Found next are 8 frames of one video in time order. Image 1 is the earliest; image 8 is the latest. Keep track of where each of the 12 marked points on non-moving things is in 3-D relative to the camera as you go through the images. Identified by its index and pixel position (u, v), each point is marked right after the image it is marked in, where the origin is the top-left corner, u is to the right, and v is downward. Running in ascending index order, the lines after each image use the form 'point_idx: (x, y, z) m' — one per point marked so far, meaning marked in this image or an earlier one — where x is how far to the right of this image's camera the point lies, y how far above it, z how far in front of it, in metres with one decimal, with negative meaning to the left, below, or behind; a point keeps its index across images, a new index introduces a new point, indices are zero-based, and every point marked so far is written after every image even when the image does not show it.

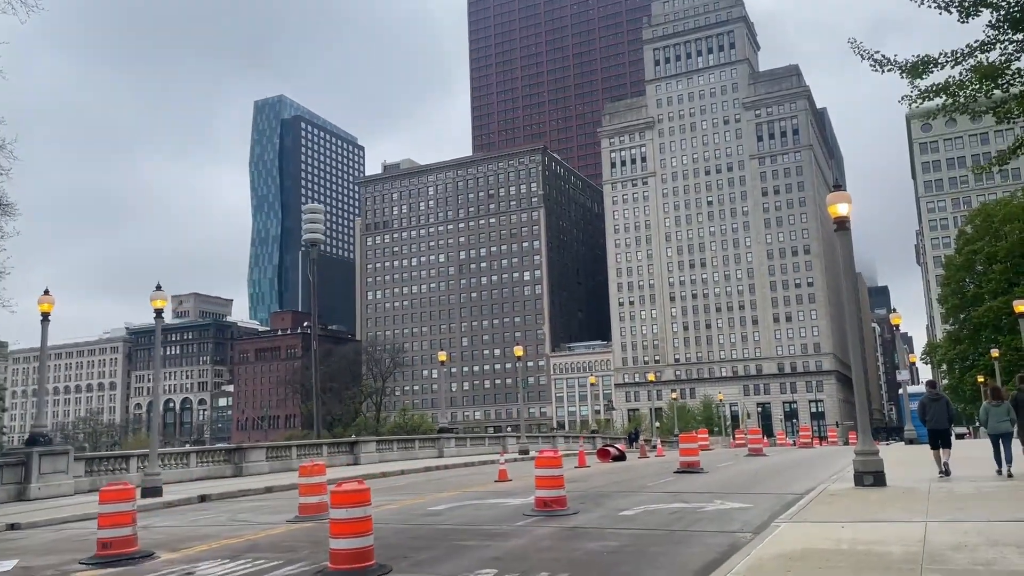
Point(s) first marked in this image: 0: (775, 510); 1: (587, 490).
0: (+3.7, -3.2, +11.7) m
1: (+1.4, -3.7, +14.9) m
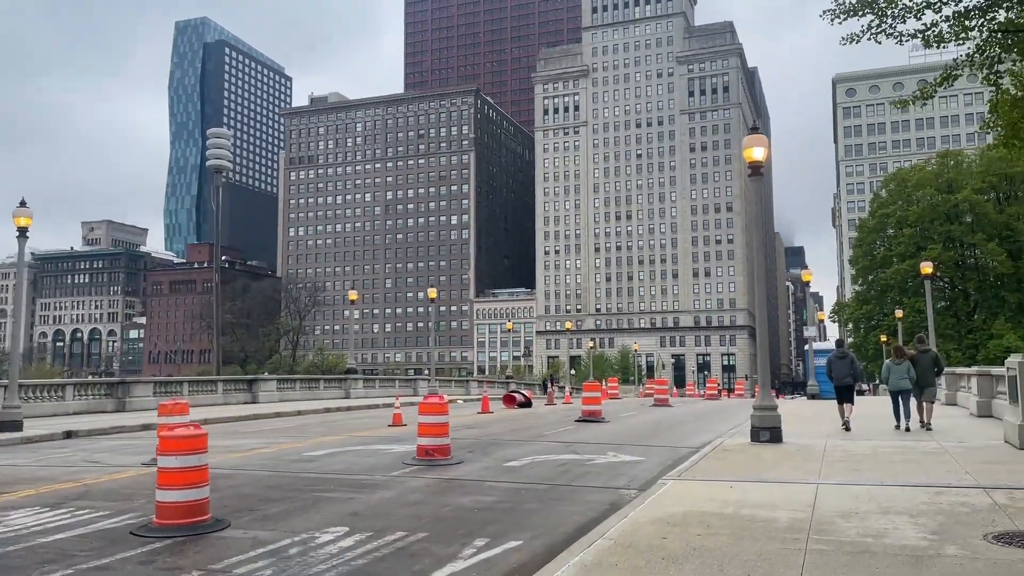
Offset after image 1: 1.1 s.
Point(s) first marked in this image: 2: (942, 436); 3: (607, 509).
0: (+2.1, -2.4, +11.2) m
1: (-0.6, -2.6, +14.2) m
2: (+7.7, -2.6, +14.8) m
3: (+0.9, -2.1, +7.9) m
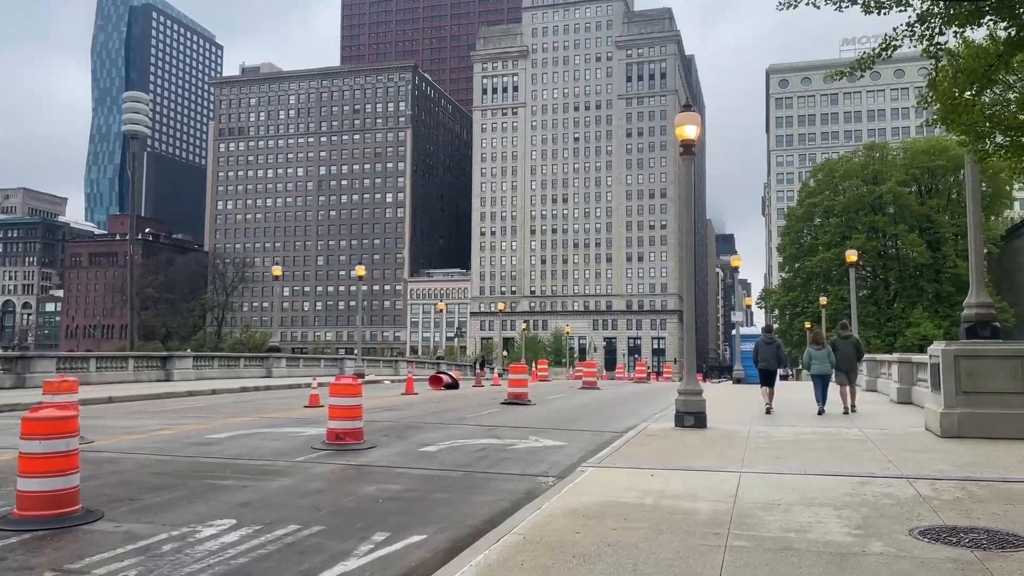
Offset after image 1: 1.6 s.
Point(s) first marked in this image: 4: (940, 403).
0: (+1.0, -2.1, +10.8) m
1: (-1.9, -2.2, +13.6) m
2: (+6.3, -2.4, +14.9) m
3: (+0.1, -1.9, +7.5) m
4: (+5.5, -1.5, +10.6) m
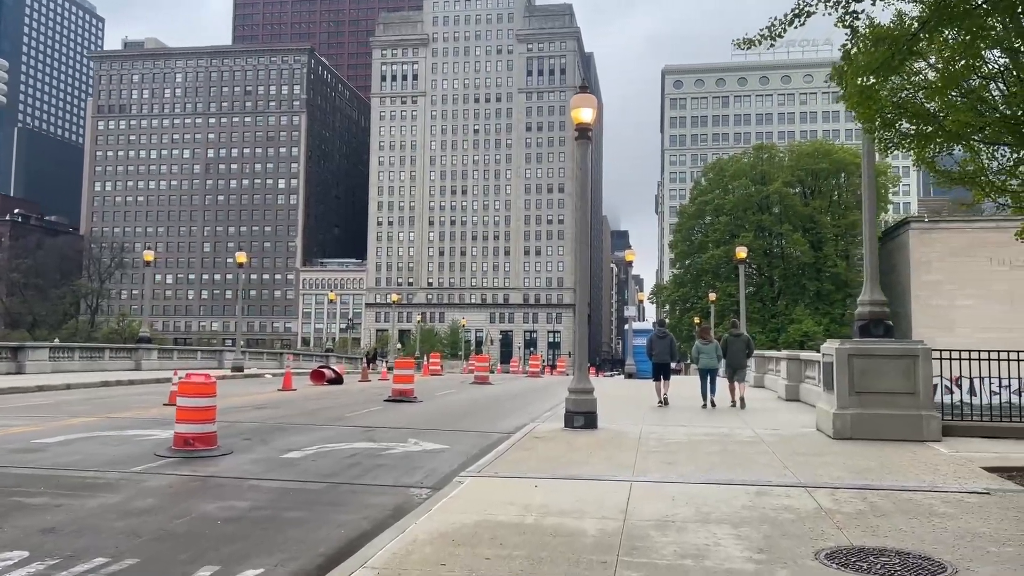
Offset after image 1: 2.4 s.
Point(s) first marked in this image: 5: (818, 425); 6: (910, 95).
0: (-0.5, -2.0, +9.9) m
1: (-3.7, -2.0, +12.3) m
2: (+4.3, -2.3, +14.7) m
3: (-1.0, -1.8, +6.5) m
4: (+4.0, -1.4, +10.3) m
5: (+4.1, -1.8, +10.9) m
6: (+3.7, +1.8, +7.8) m
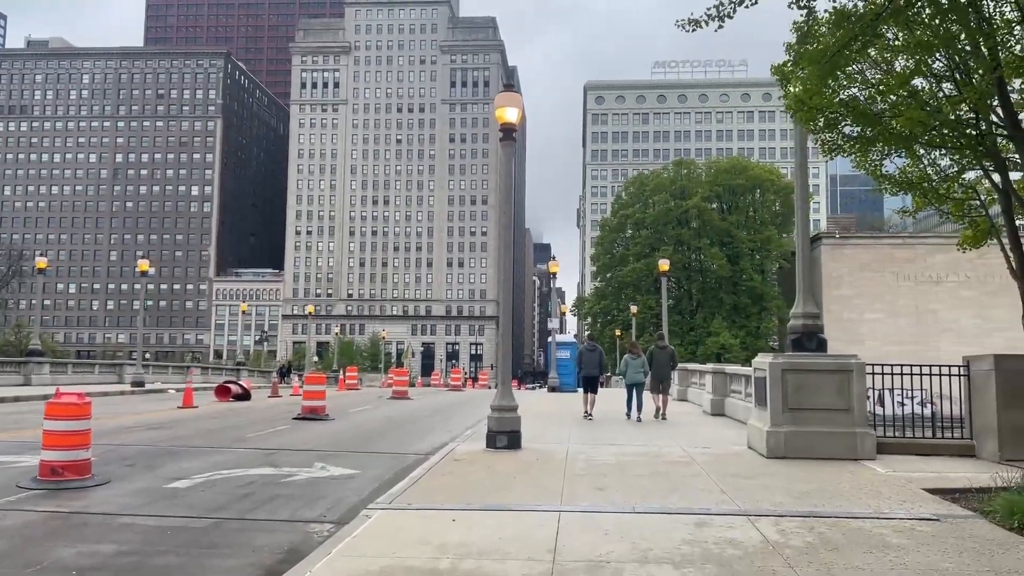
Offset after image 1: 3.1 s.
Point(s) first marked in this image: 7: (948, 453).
0: (-1.4, -2.1, +9.0) m
1: (-4.9, -2.1, +11.1) m
2: (+2.9, -2.5, +14.2) m
3: (-1.6, -1.9, +5.6) m
4: (+3.0, -1.6, +9.9) m
5: (+3.0, -2.0, +10.4) m
6: (+3.0, +1.7, +7.4) m
7: (+5.1, -2.0, +9.7) m
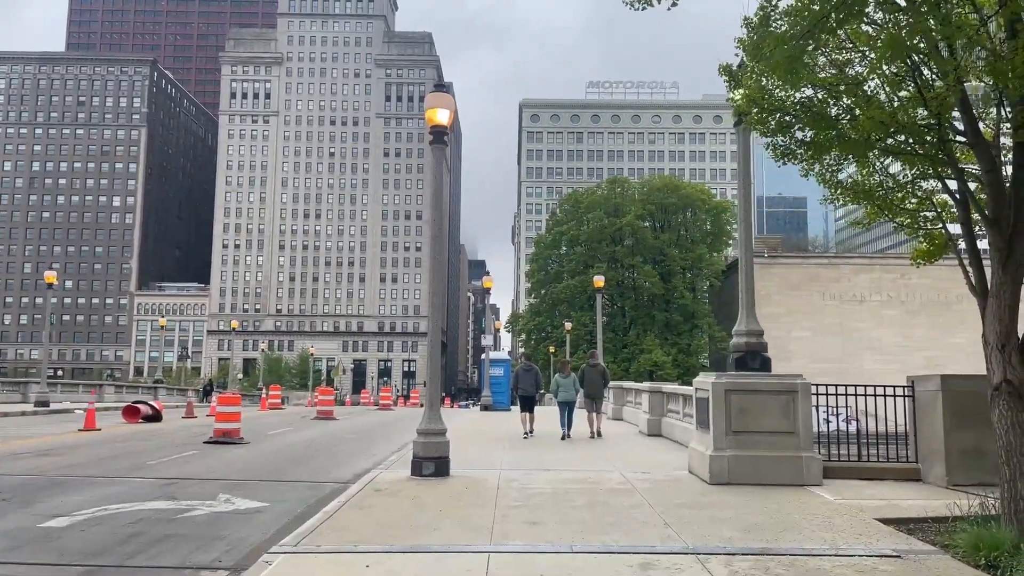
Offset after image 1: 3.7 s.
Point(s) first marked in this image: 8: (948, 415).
0: (-2.2, -2.2, +8.1) m
1: (-5.8, -2.3, +10.0) m
2: (+1.7, -2.8, +13.6) m
3: (-2.1, -1.9, +4.7) m
4: (+2.2, -1.8, +9.3) m
5: (+2.2, -2.1, +9.9) m
6: (+2.4, +1.6, +6.9) m
7: (+4.3, -2.2, +9.3) m
8: (+4.7, -1.4, +8.9) m
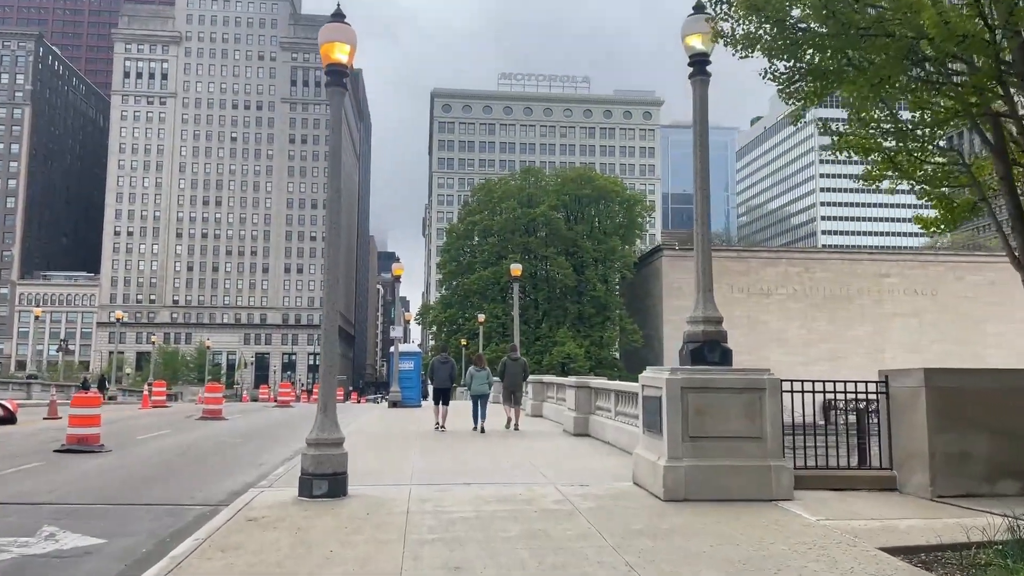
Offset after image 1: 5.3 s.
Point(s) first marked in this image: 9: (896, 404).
0: (-2.8, -2.0, +6.2) m
1: (-6.6, -2.0, +7.6) m
2: (+0.4, -2.5, +12.1) m
3: (-2.3, -1.7, +2.8) m
4: (+1.4, -1.5, +7.8) m
5: (+1.3, -1.9, +8.4) m
6: (+1.9, +1.8, +5.5) m
7: (+3.5, -2.0, +8.1) m
8: (+4.0, -1.2, +7.7) m
9: (+3.8, -1.2, +8.2) m
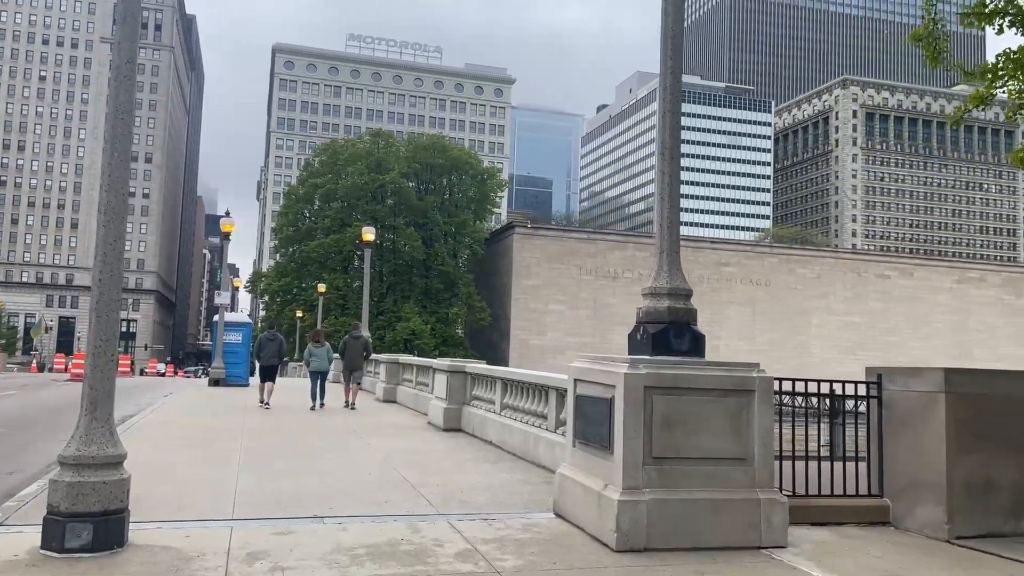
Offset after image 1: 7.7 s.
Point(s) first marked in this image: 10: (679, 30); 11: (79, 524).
0: (-3.2, -1.6, +3.1) m
1: (-7.2, -1.4, +3.7) m
2: (-1.2, -2.0, +9.5) m
3: (-2.1, -1.4, -0.1) m
4: (+0.6, -1.2, +5.5) m
5: (+0.4, -1.6, +6.0) m
6: (+1.7, +2.0, +3.2) m
7: (+2.6, -1.7, +6.2) m
8: (+3.2, -1.0, +5.8) m
9: (+2.9, -1.0, +6.3) m
10: (+1.3, +2.0, +6.1) m
11: (-2.5, -1.3, +4.7) m
